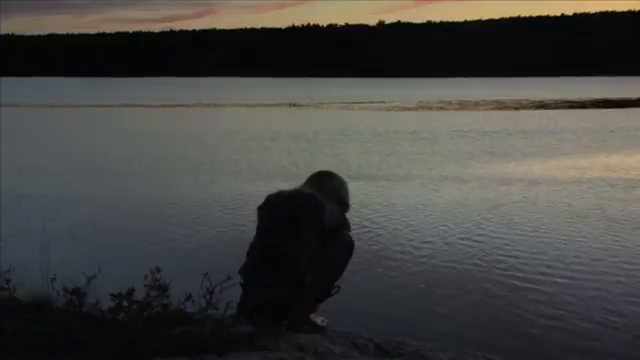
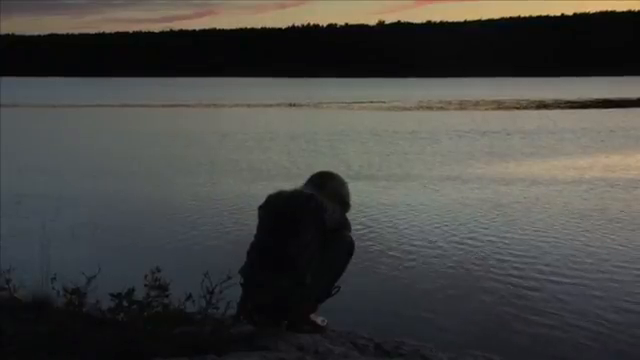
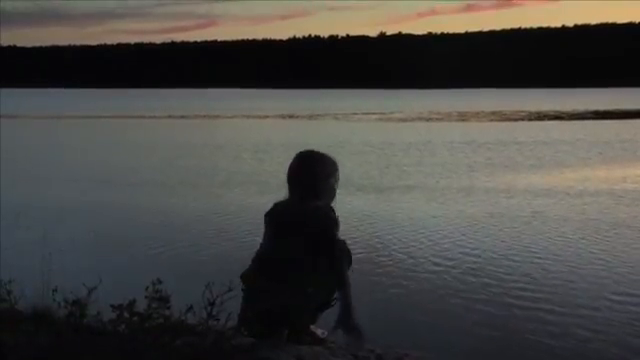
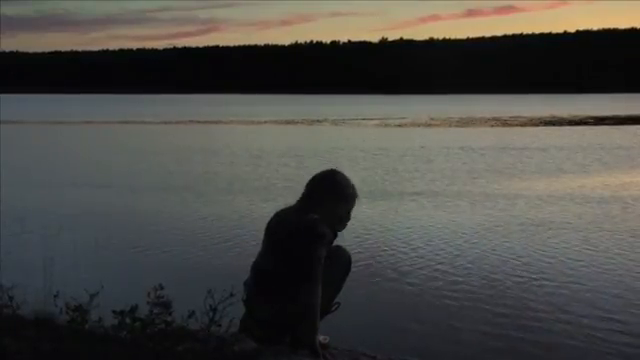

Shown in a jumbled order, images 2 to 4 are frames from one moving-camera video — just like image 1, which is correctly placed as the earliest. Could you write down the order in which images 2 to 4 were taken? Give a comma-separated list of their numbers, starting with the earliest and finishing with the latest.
2, 3, 4
